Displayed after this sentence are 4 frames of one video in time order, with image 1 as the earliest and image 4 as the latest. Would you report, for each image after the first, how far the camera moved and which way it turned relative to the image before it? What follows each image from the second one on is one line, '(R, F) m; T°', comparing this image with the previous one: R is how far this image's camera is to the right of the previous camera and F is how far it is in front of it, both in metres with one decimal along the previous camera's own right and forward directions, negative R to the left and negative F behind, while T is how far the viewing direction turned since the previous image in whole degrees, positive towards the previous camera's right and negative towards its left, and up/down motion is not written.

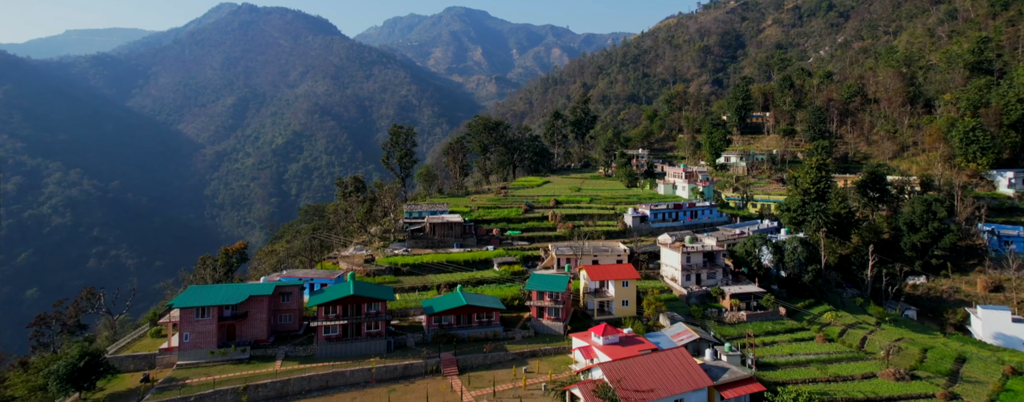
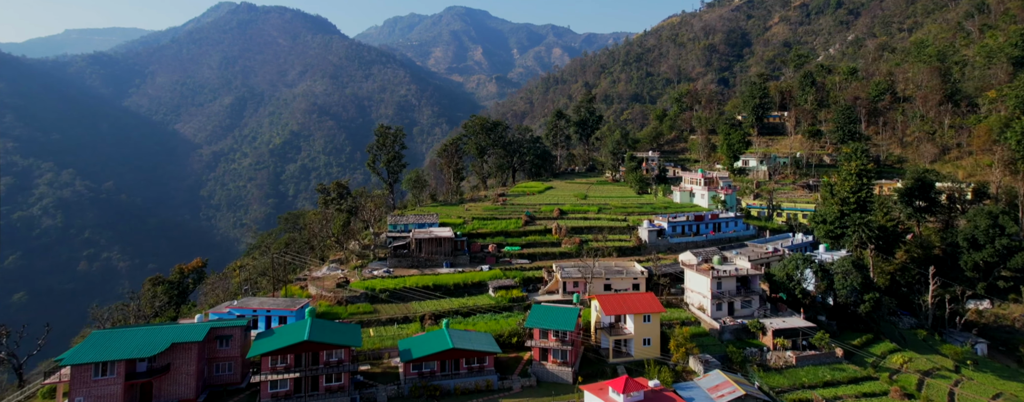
(+0.2, +5.9) m; 0°
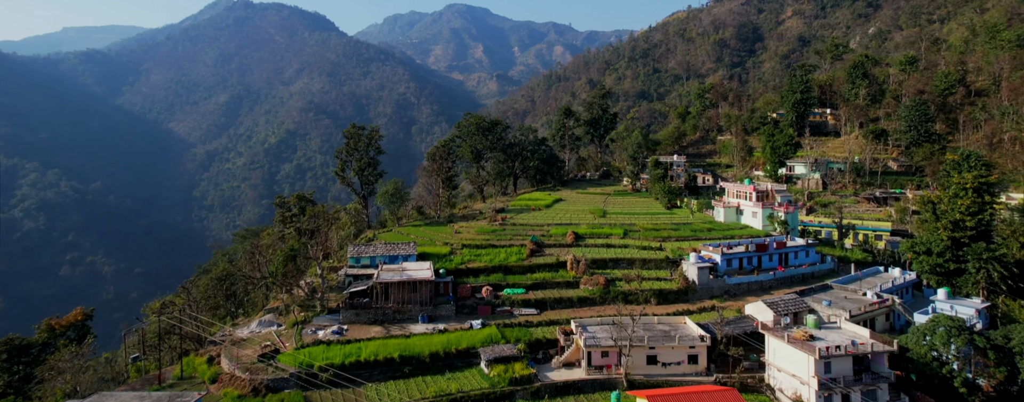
(0.0, +10.7) m; 0°
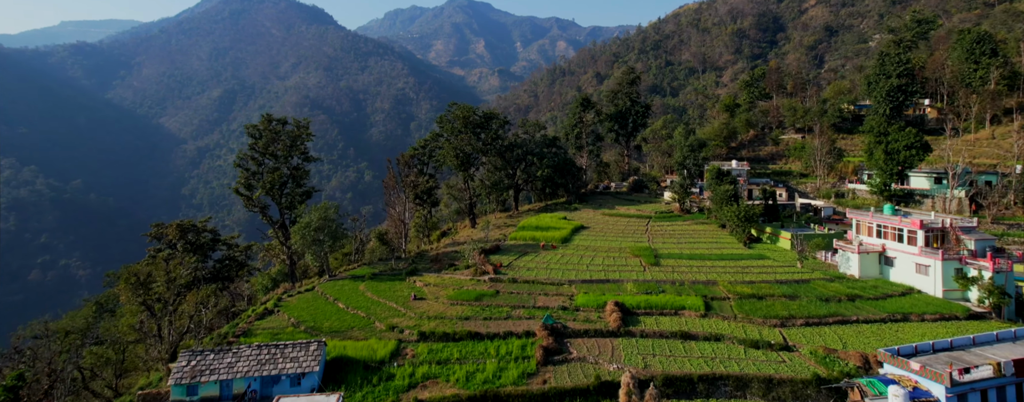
(+0.1, +16.7) m; 0°
